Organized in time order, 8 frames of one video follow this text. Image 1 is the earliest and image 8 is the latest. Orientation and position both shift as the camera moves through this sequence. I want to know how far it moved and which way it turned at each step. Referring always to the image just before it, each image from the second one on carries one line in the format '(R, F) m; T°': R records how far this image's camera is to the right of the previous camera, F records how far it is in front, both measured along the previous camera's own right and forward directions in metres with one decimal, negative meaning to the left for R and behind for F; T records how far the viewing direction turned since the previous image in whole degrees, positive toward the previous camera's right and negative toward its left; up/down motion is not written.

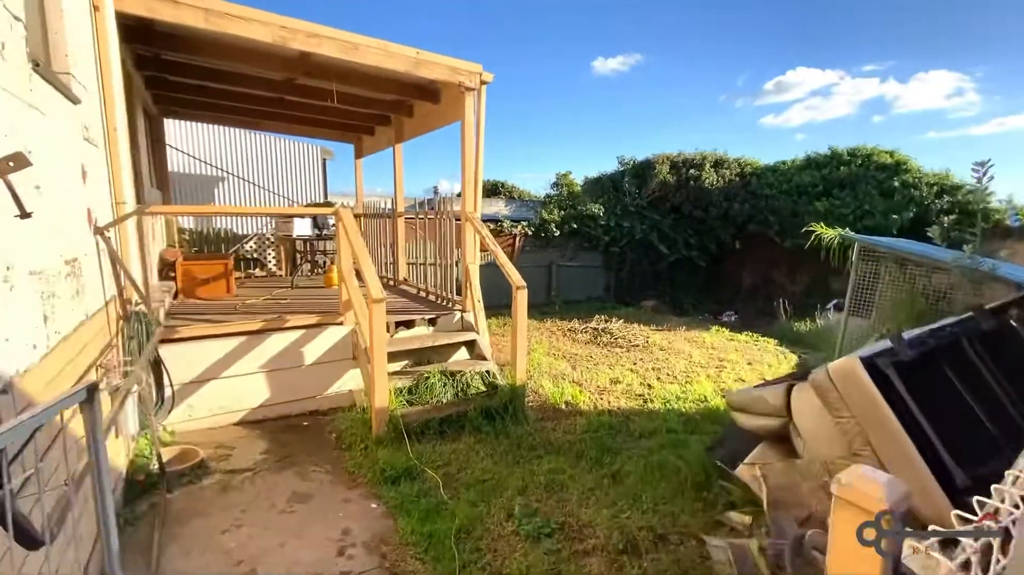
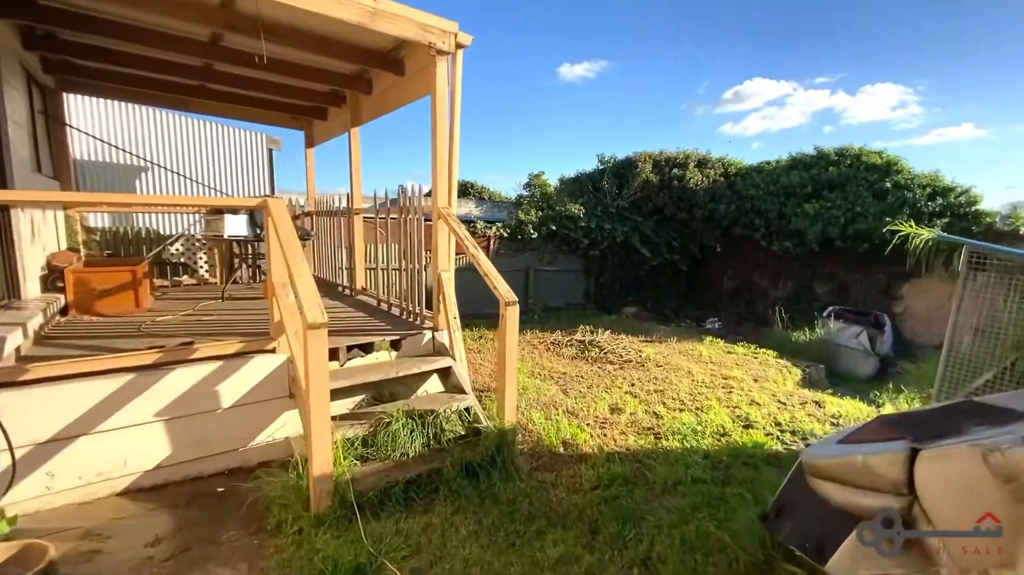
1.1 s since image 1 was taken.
(-0.1, +0.9) m; +4°
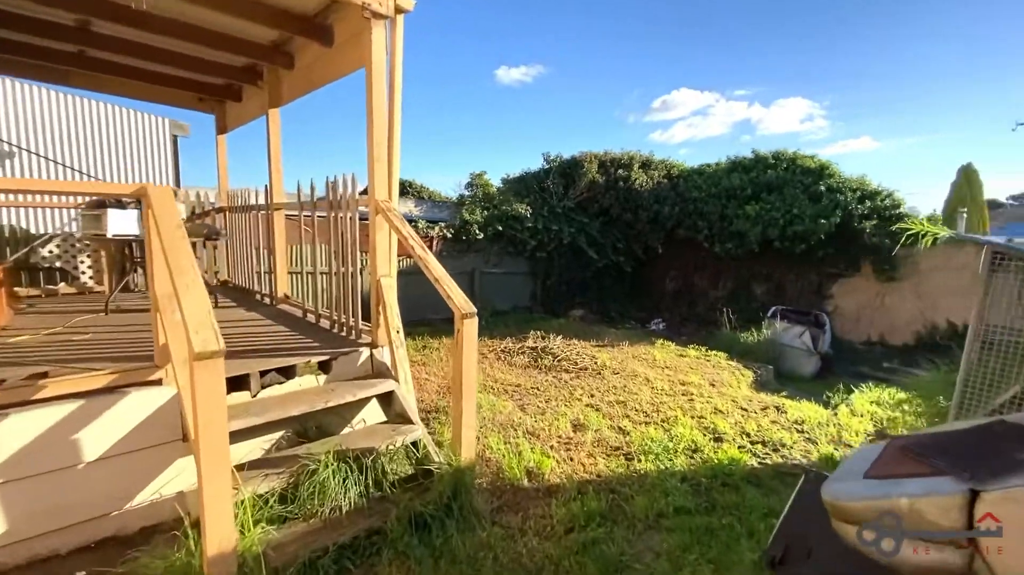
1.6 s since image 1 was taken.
(-0.1, +0.5) m; +7°
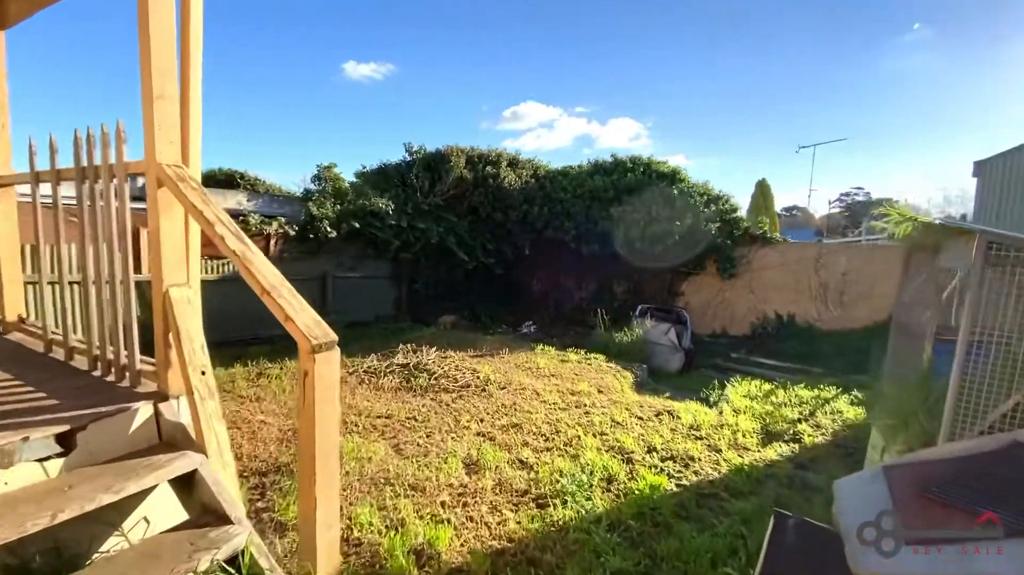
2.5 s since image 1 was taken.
(-0.1, +0.8) m; +17°
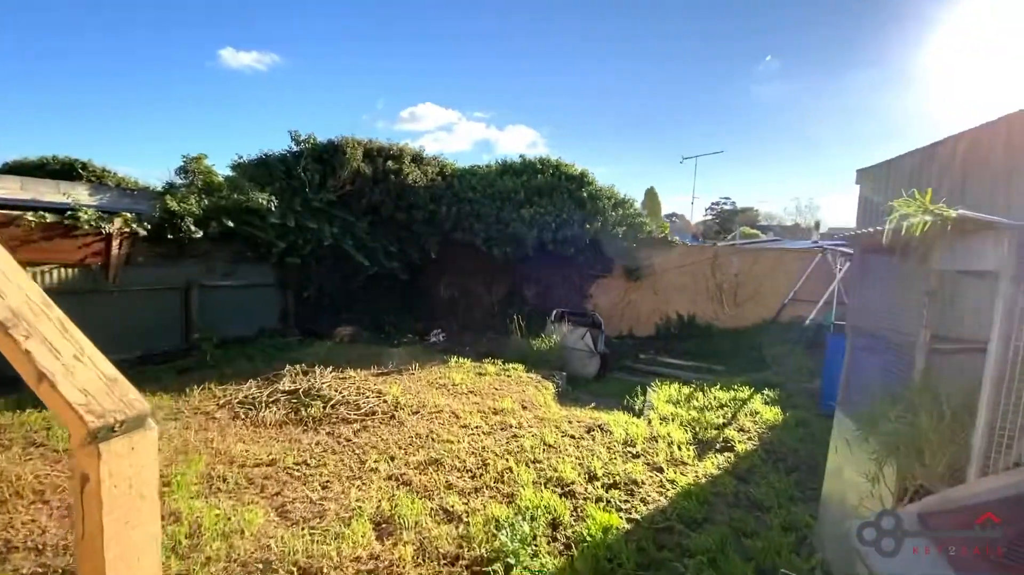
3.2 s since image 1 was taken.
(-0.1, +0.6) m; +12°
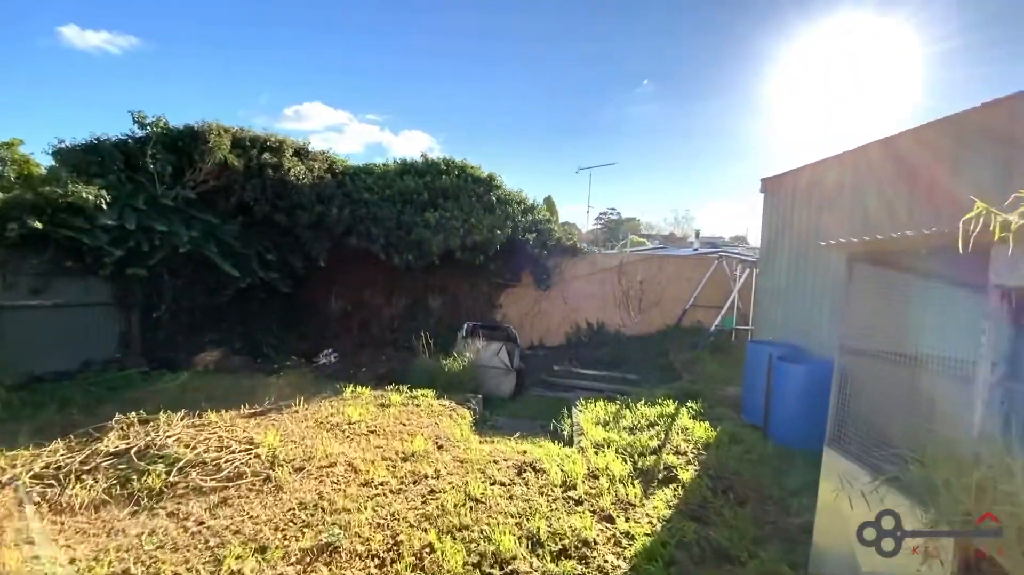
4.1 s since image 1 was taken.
(-0.1, +0.7) m; +12°
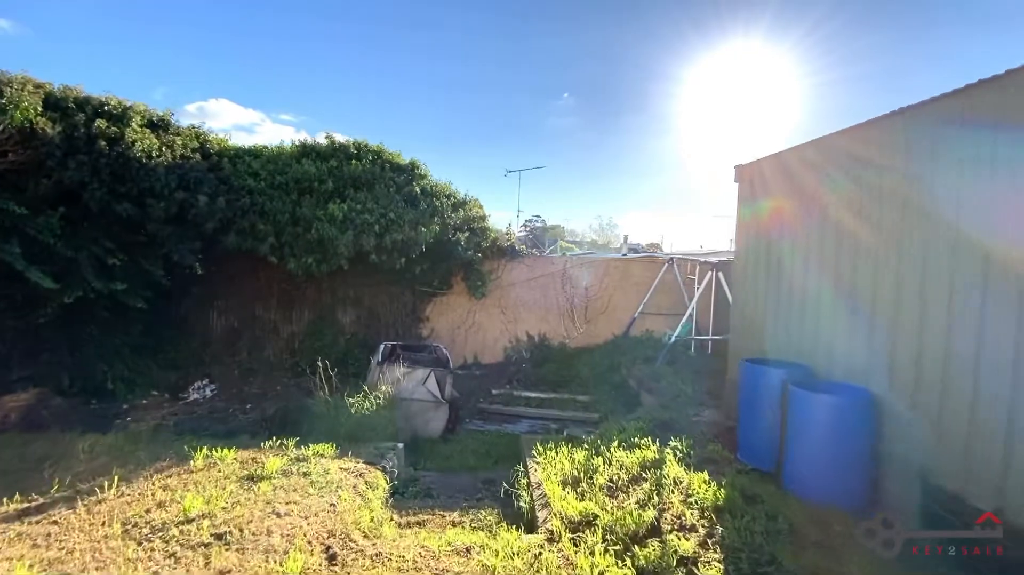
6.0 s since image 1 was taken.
(0.0, +1.3) m; +9°
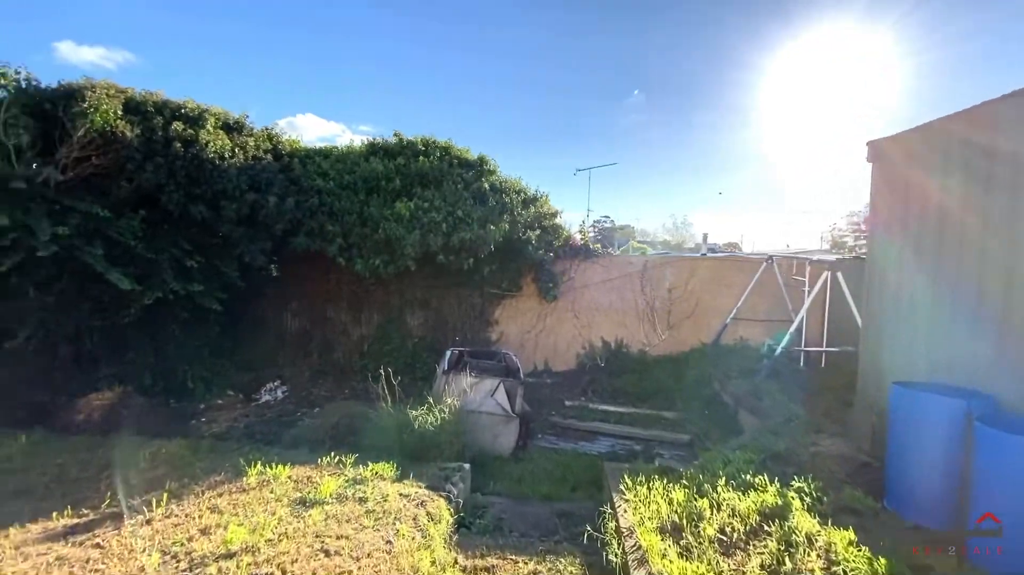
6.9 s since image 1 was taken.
(-0.1, +0.5) m; -8°
